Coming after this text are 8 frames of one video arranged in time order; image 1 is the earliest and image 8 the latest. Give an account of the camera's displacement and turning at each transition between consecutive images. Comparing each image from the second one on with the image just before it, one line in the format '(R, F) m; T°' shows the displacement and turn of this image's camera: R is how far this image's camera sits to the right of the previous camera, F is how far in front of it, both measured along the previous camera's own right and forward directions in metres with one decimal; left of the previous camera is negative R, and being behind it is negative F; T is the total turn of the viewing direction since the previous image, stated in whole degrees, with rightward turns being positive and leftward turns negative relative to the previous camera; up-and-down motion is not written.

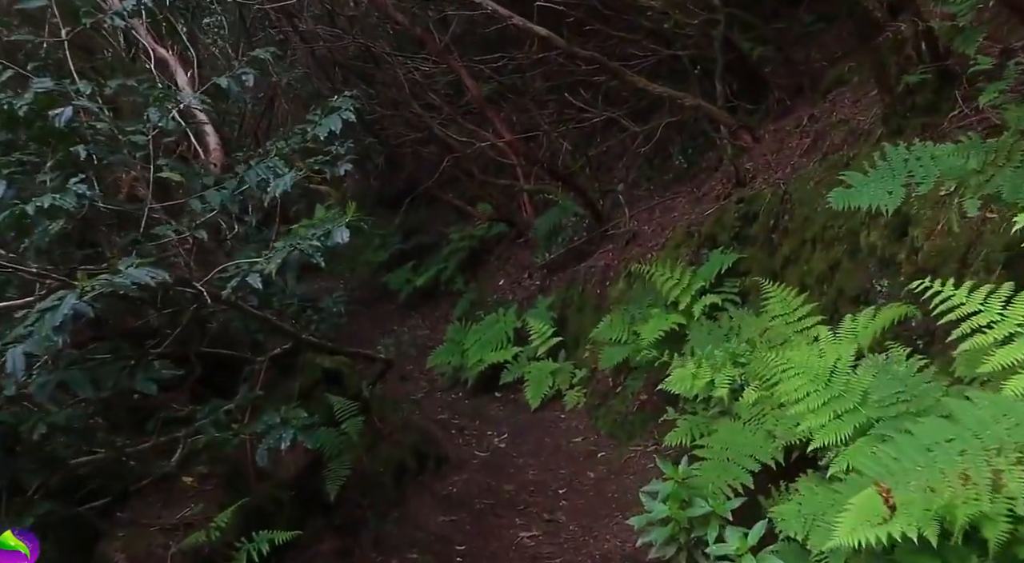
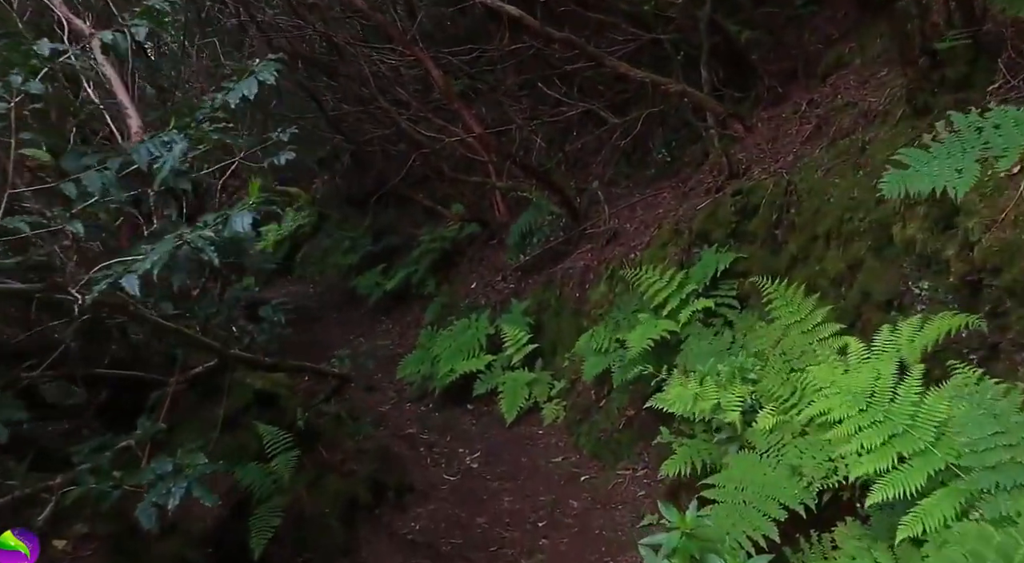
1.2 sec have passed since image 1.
(0.0, +0.7) m; +2°
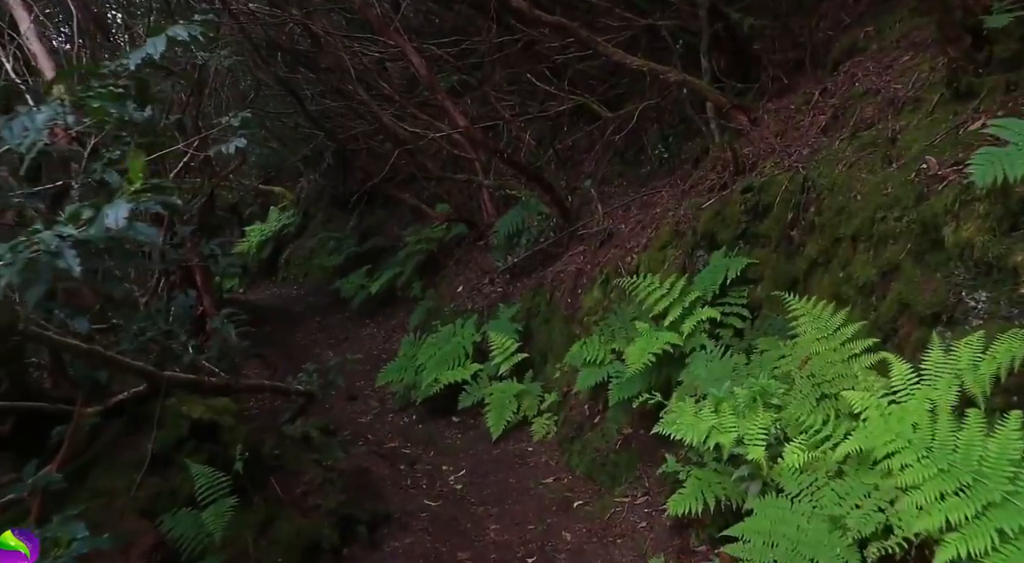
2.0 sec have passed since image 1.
(0.0, +0.6) m; +1°
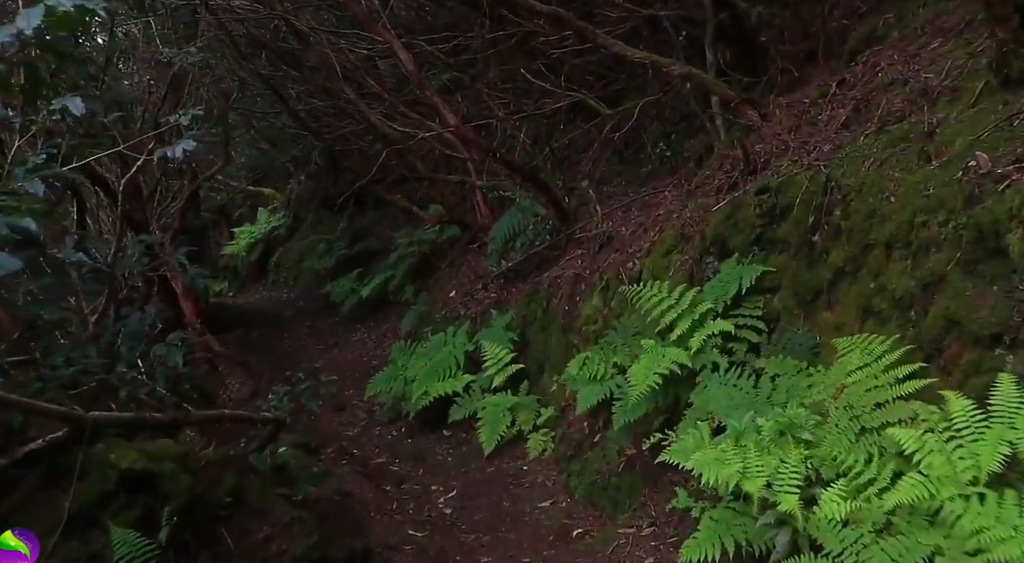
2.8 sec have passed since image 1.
(0.0, +0.5) m; 0°
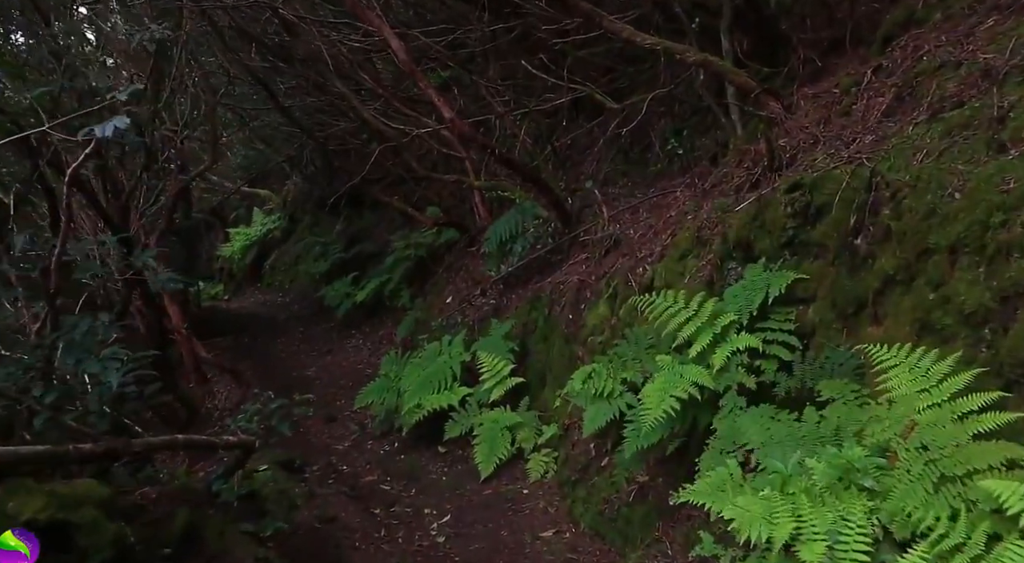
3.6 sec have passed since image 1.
(0.0, +0.6) m; 0°
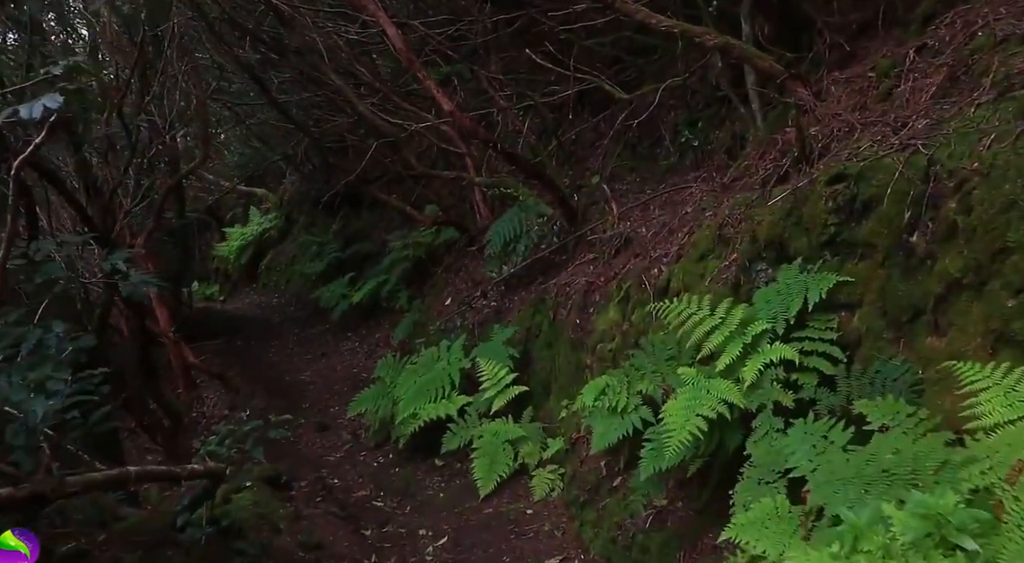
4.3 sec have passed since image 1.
(0.0, +0.5) m; 0°
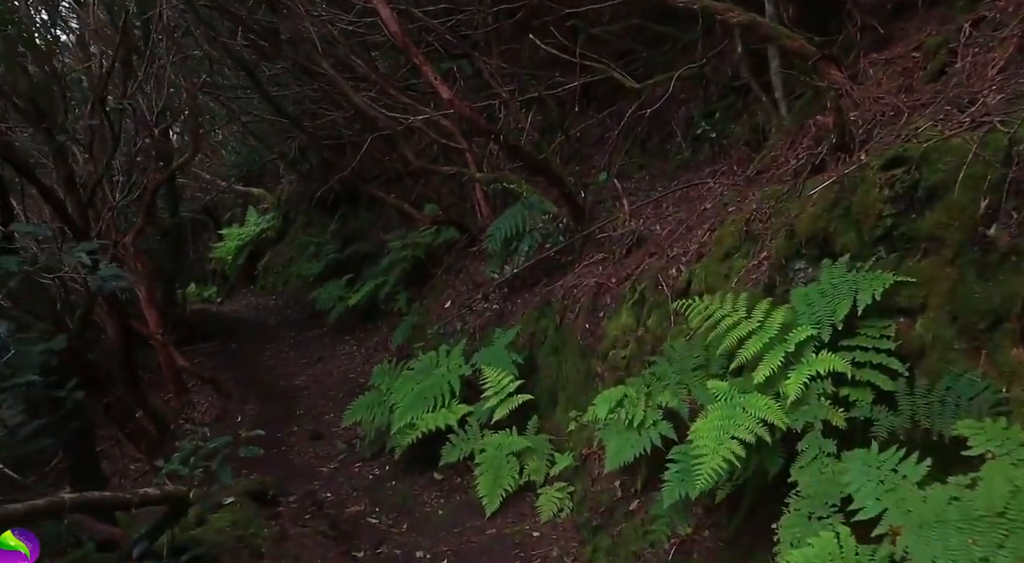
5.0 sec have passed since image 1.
(0.0, +0.5) m; 0°
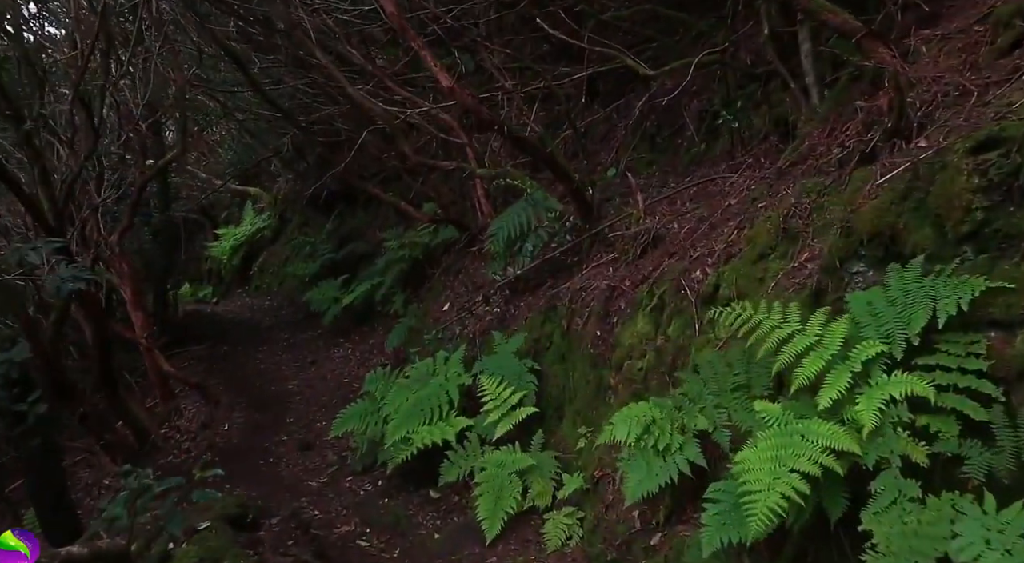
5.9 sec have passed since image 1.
(0.0, +0.6) m; 0°
